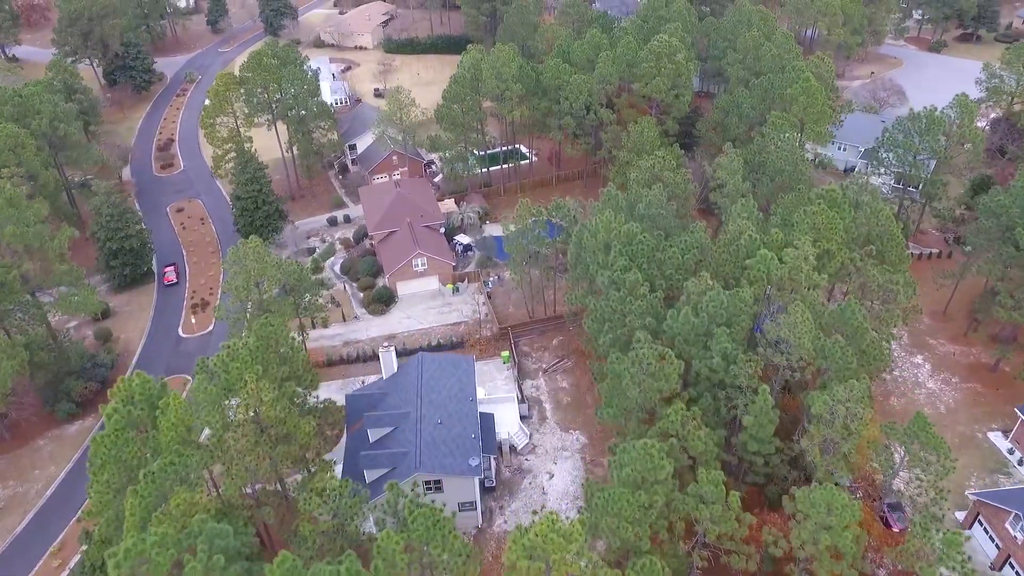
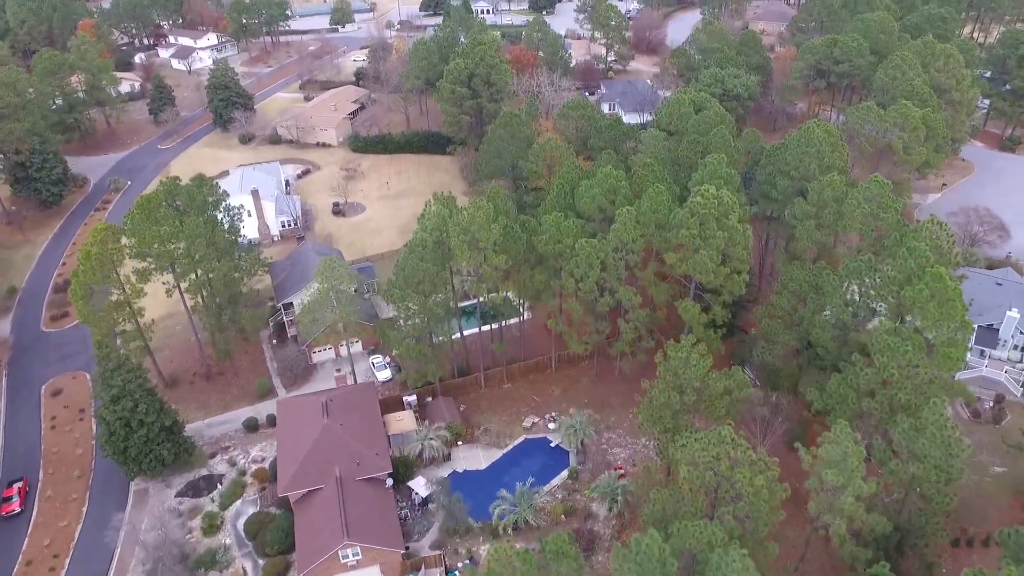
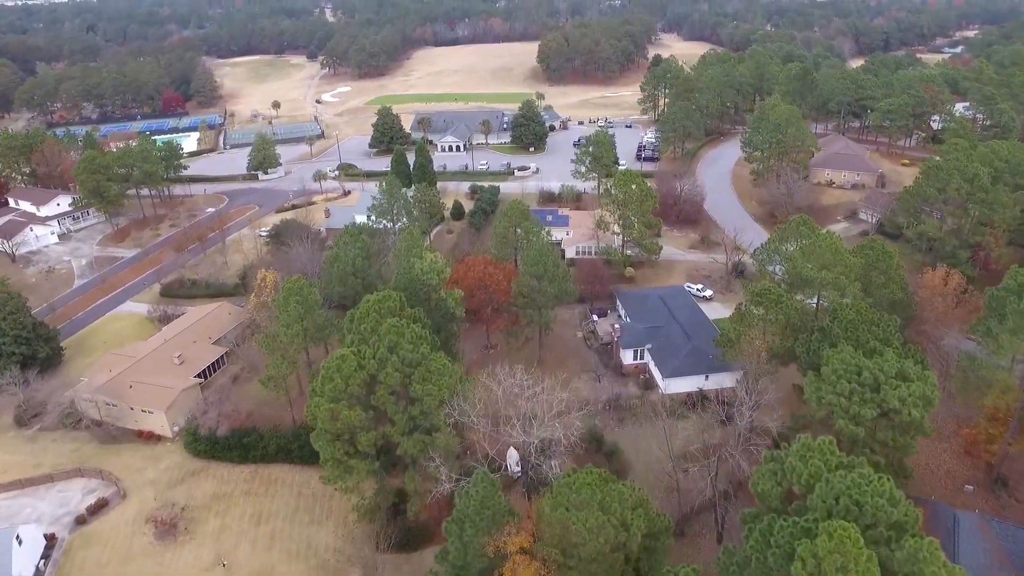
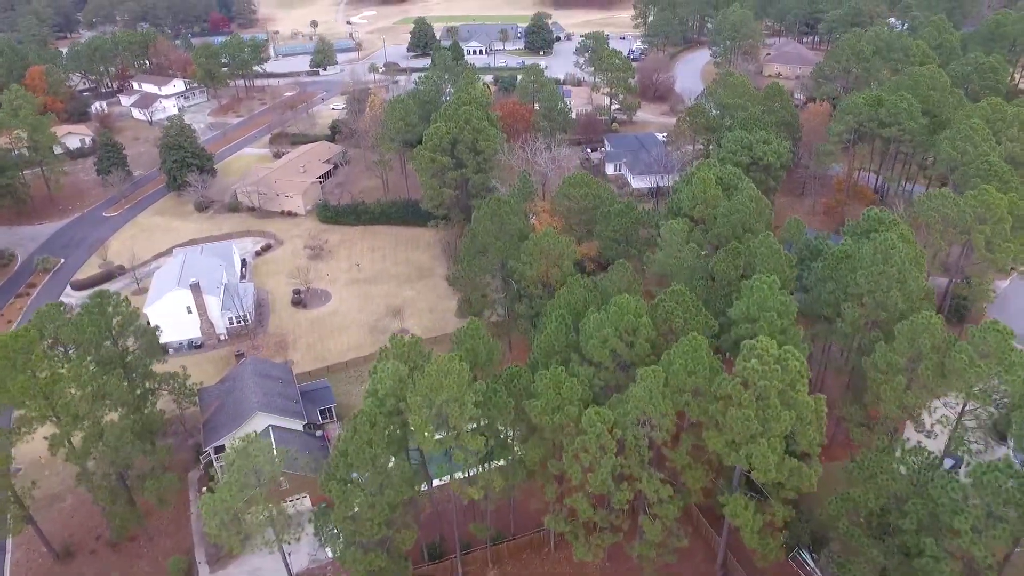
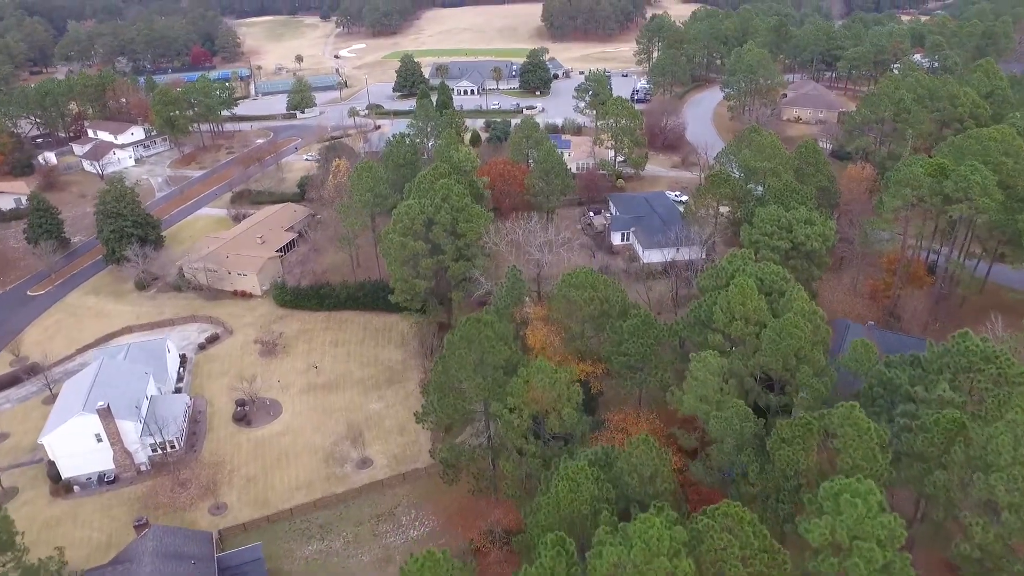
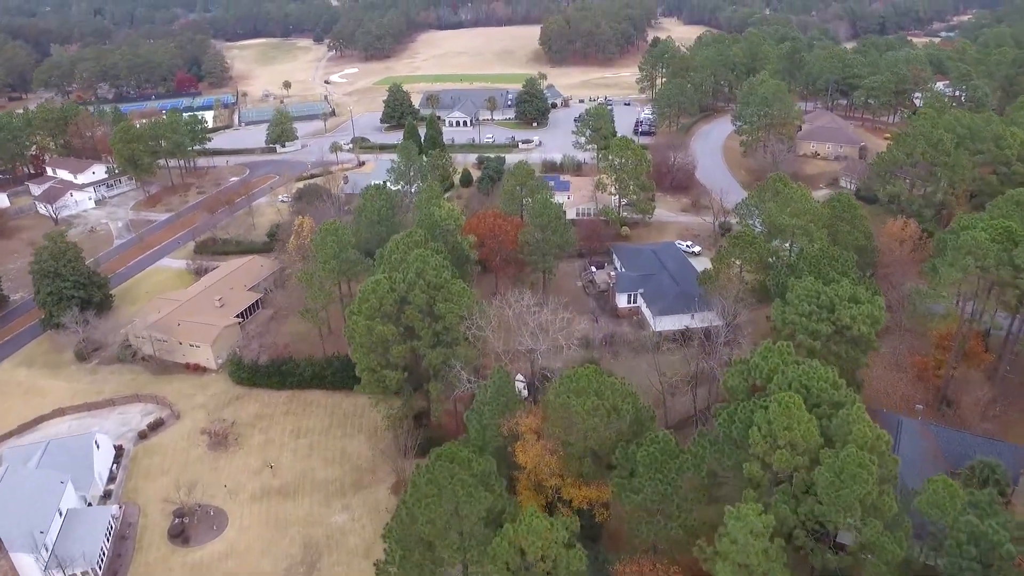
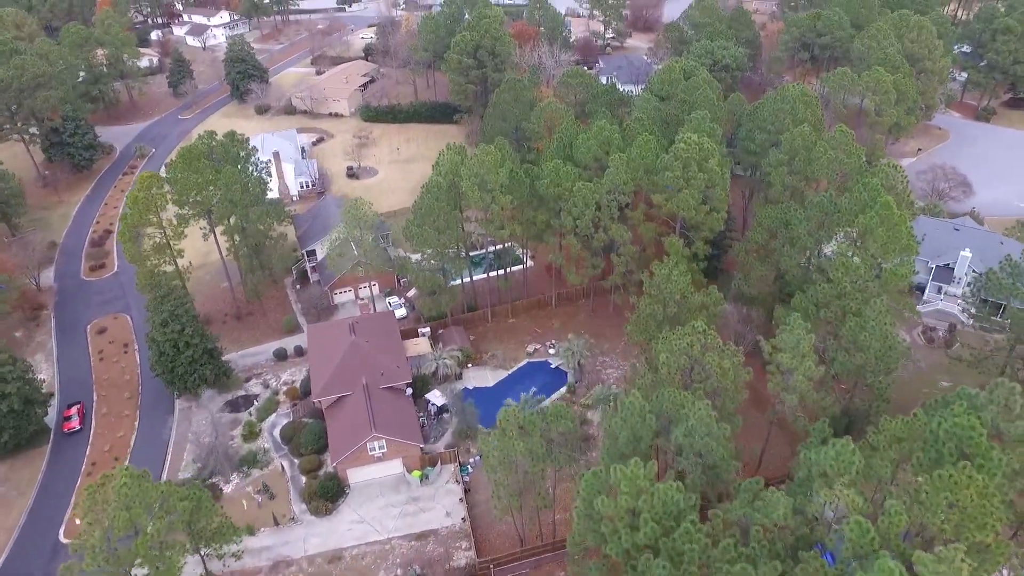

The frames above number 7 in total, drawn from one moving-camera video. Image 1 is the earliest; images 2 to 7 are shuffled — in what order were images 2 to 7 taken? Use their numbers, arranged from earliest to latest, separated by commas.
7, 2, 4, 5, 6, 3
